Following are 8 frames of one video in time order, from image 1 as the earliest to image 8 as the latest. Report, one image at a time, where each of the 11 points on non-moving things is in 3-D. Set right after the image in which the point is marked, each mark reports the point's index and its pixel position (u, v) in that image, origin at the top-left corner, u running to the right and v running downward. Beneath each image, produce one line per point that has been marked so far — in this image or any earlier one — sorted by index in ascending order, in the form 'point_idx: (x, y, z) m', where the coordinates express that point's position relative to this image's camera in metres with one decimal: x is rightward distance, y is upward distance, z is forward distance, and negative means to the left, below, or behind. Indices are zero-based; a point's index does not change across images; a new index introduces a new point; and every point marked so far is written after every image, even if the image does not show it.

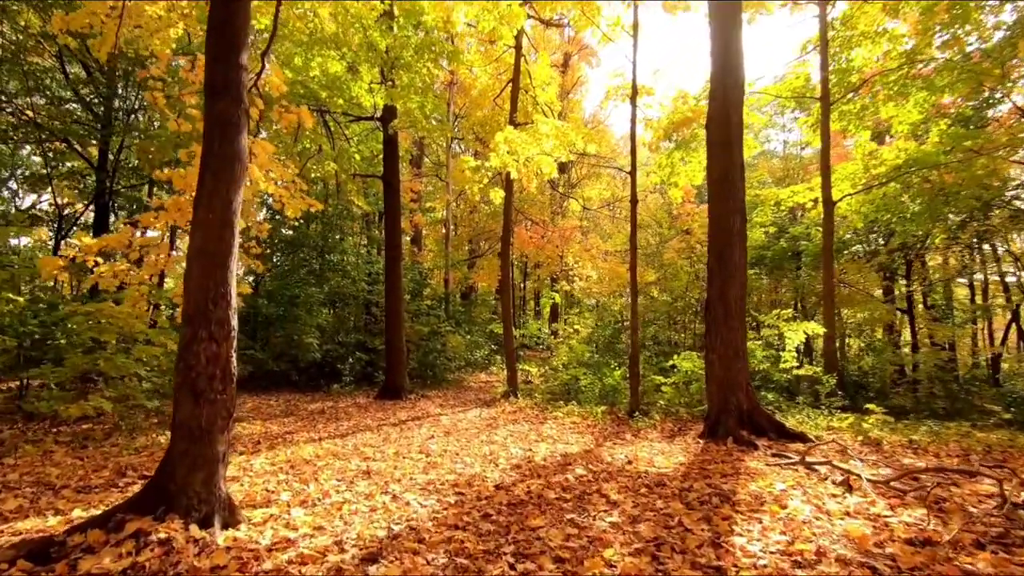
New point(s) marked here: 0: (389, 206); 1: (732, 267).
0: (-2.9, +1.9, +12.5) m
1: (+3.1, +0.3, +7.6) m
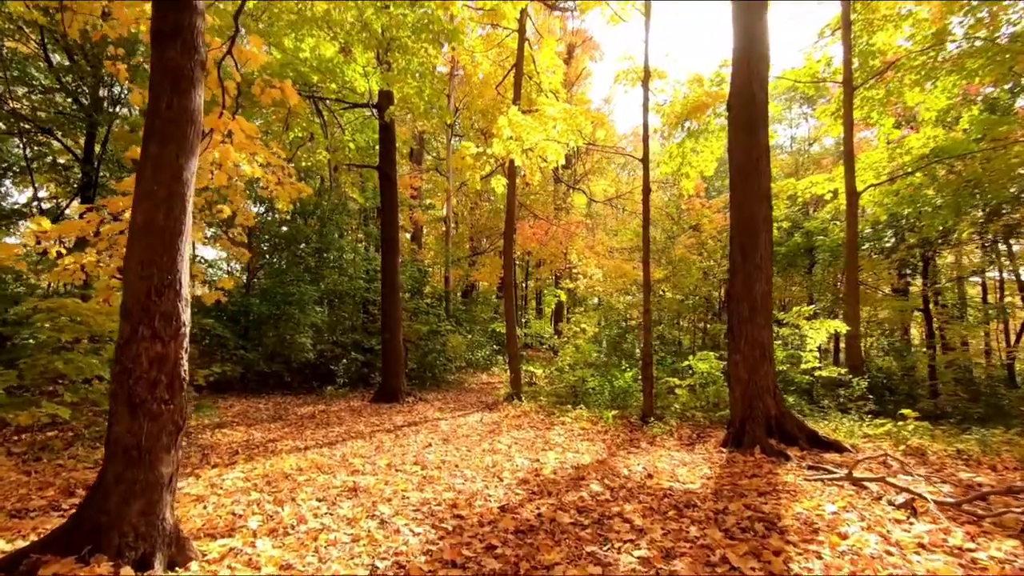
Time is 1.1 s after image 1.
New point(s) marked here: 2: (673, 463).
0: (-2.8, +2.0, +11.8) m
1: (+3.2, +0.4, +7.0) m
2: (+1.8, -2.0, +6.2) m
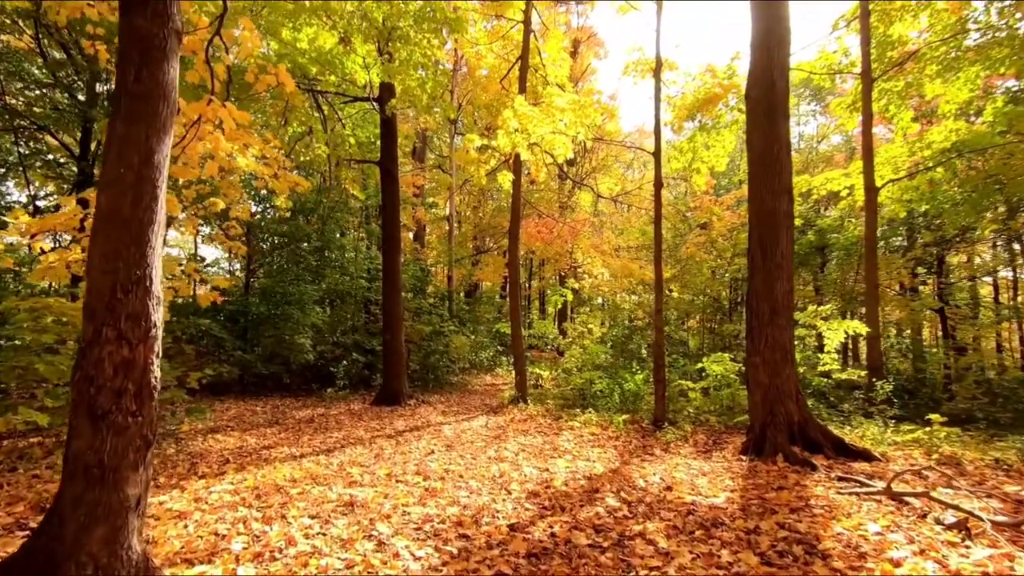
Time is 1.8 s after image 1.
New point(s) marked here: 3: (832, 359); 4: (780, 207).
0: (-2.7, +2.0, +11.5) m
1: (+3.3, +0.4, +6.6) m
2: (+1.9, -2.0, +5.8) m
3: (+5.6, -1.3, +9.5) m
4: (+3.3, +1.0, +6.7) m
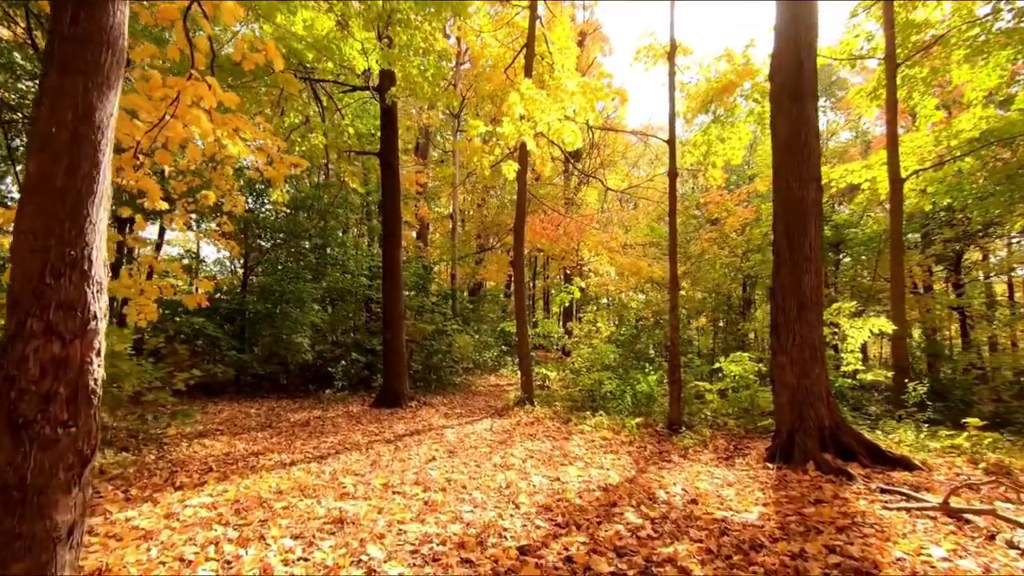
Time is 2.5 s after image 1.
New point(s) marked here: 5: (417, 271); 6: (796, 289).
0: (-2.6, +2.0, +11.0) m
1: (+3.4, +0.5, +6.1) m
2: (+2.0, -1.9, +5.3) m
3: (+5.7, -1.2, +9.0) m
4: (+3.4, +1.1, +6.2) m
5: (-2.6, +0.5, +14.6) m
6: (+3.2, 0.0, +6.1) m
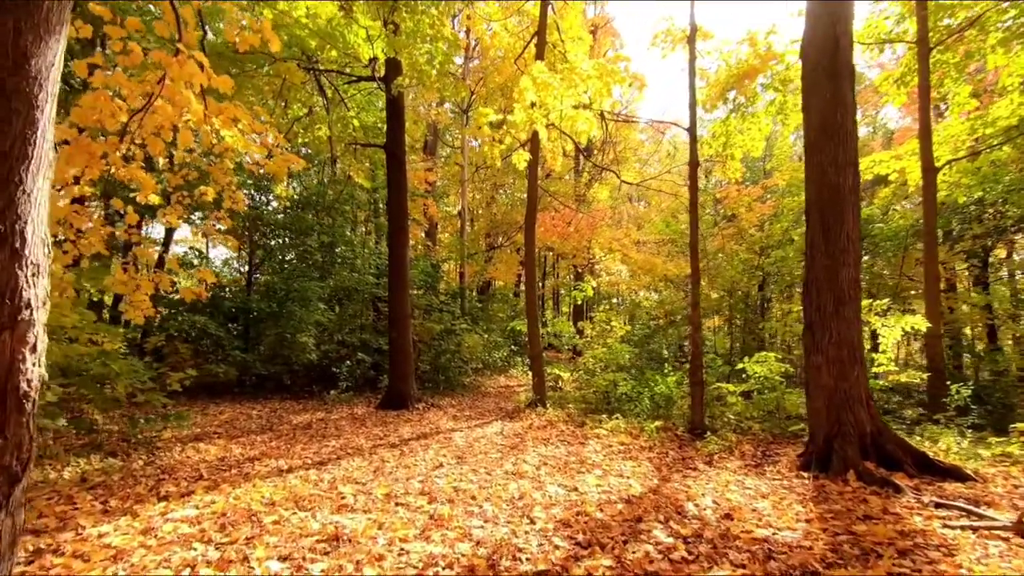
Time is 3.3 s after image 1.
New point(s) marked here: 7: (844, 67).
0: (-2.4, +2.1, +10.7) m
1: (+3.5, +0.5, +5.6) m
2: (+2.1, -1.9, +4.9) m
3: (+5.9, -1.1, +8.4) m
4: (+3.5, +1.1, +5.7) m
5: (-2.3, +0.5, +14.3) m
6: (+3.4, +0.1, +5.6) m
7: (+3.6, +2.4, +5.7) m
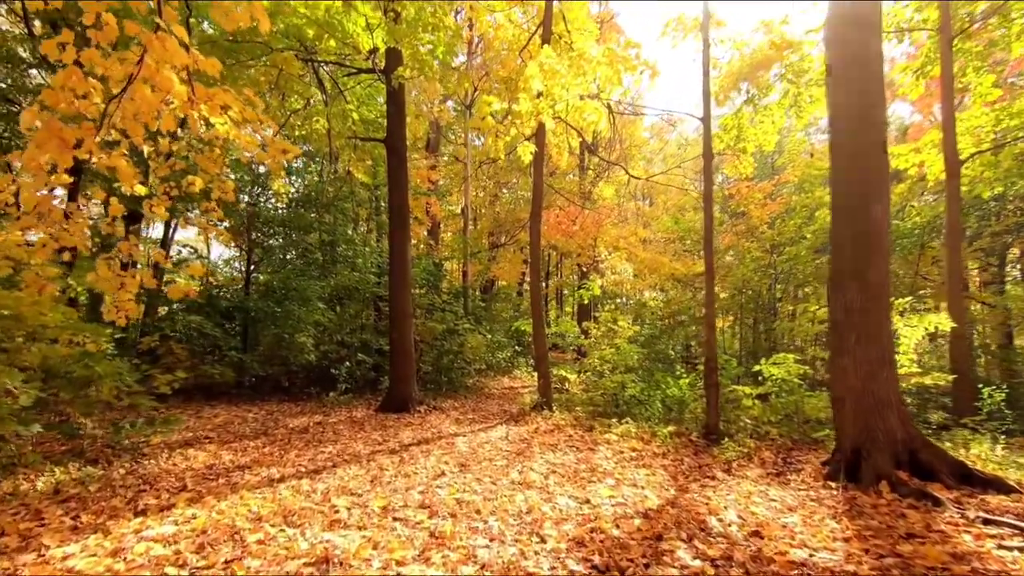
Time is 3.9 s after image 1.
0: (-2.3, +2.1, +10.3) m
1: (+3.6, +0.6, +5.3) m
2: (+2.2, -1.8, +4.5) m
3: (+6.0, -1.1, +8.1) m
4: (+3.6, +1.2, +5.3) m
5: (-2.2, +0.5, +13.9) m
6: (+3.4, +0.1, +5.3) m
7: (+3.6, +2.4, +5.4) m
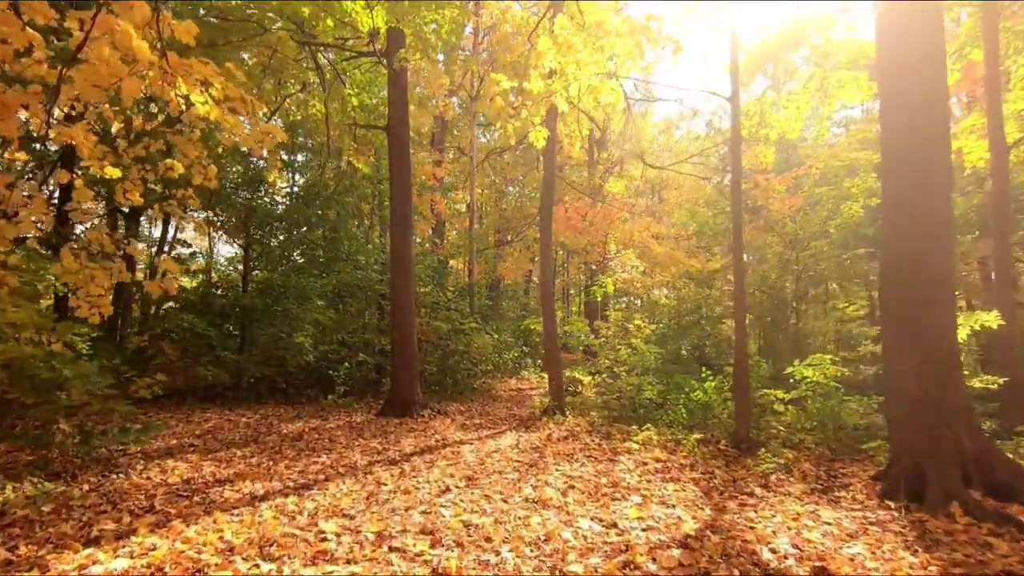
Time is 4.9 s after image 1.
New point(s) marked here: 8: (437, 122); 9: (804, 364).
0: (-2.1, +2.2, +9.8) m
1: (+3.7, +0.6, +4.7) m
2: (+2.3, -1.8, +3.9) m
3: (+6.1, -1.0, +7.4) m
4: (+3.7, +1.2, +4.7) m
5: (-2.0, +0.6, +13.4) m
6: (+3.5, +0.1, +4.6) m
7: (+3.7, +2.5, +4.8) m
8: (-2.5, +5.7, +18.1) m
9: (+4.0, -1.0, +7.5) m
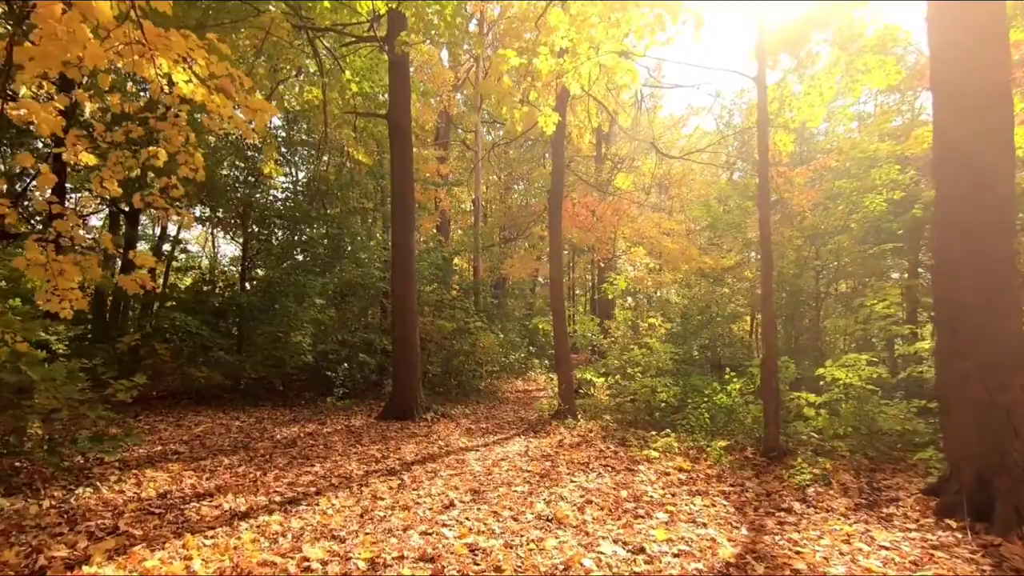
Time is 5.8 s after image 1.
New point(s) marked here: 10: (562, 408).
0: (-2.0, +2.2, +9.3) m
1: (+3.7, +0.7, +4.1) m
2: (+2.4, -1.7, +3.4) m
3: (+6.2, -1.0, +6.9) m
4: (+3.8, +1.3, +4.2) m
5: (-1.8, +0.7, +12.9) m
6: (+3.6, +0.2, +4.1) m
7: (+3.8, +2.5, +4.2) m
8: (-2.3, +5.7, +17.6) m
9: (+4.1, -1.0, +6.9) m
10: (+0.8, -1.9, +8.4) m
